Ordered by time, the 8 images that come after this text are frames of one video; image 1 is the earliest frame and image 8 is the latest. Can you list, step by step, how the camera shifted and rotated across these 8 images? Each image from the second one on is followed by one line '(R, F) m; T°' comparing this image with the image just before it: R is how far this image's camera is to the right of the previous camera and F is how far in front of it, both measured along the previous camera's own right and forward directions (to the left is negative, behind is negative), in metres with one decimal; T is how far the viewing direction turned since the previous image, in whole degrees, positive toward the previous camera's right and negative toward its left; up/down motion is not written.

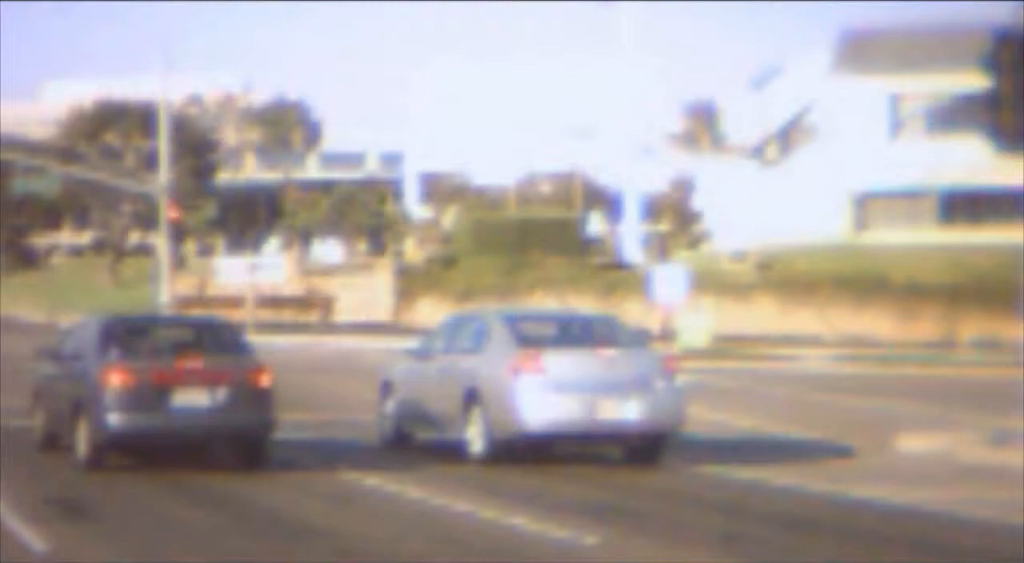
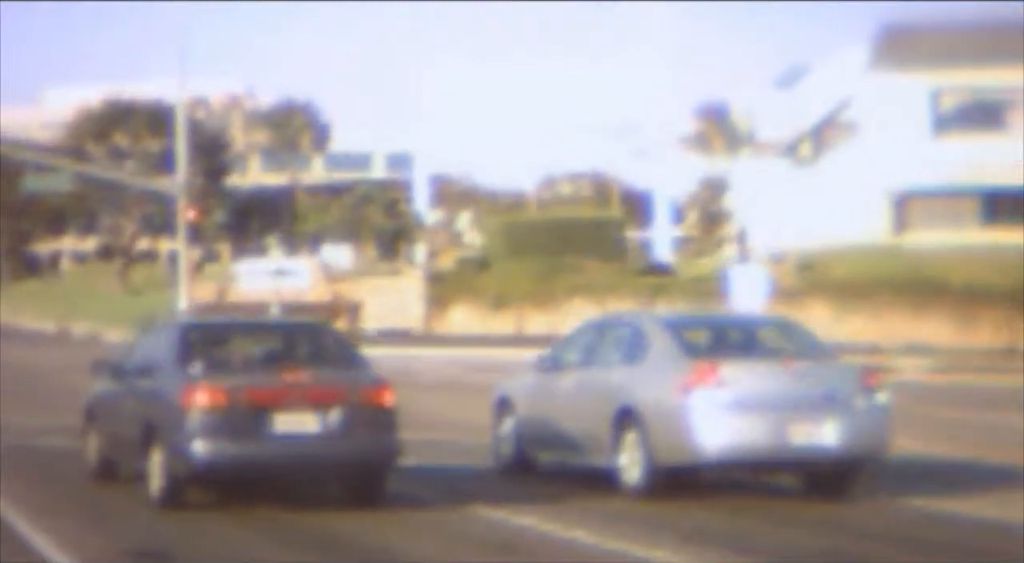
(-1.2, +3.1) m; 0°
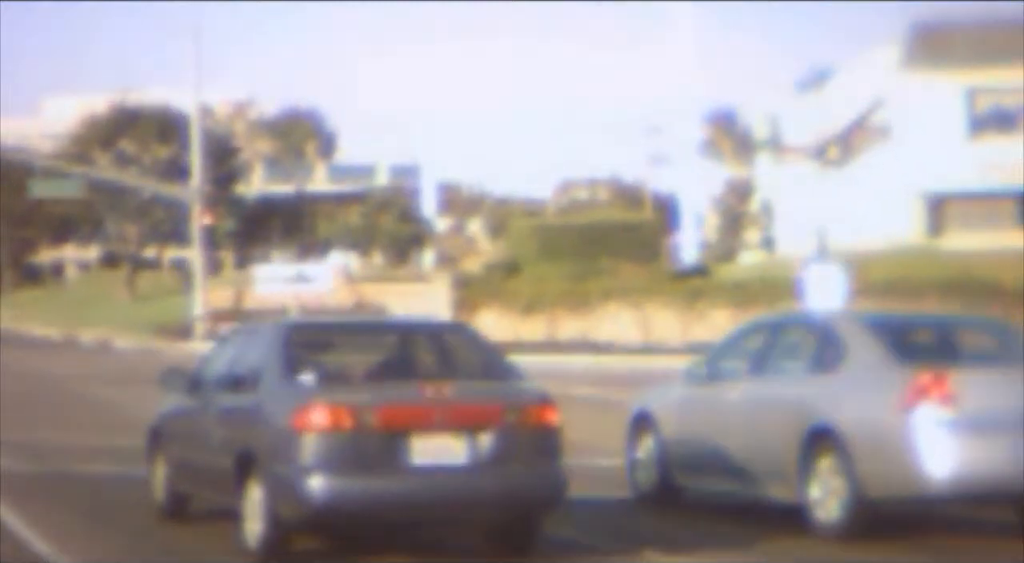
(-1.0, +2.6) m; 0°
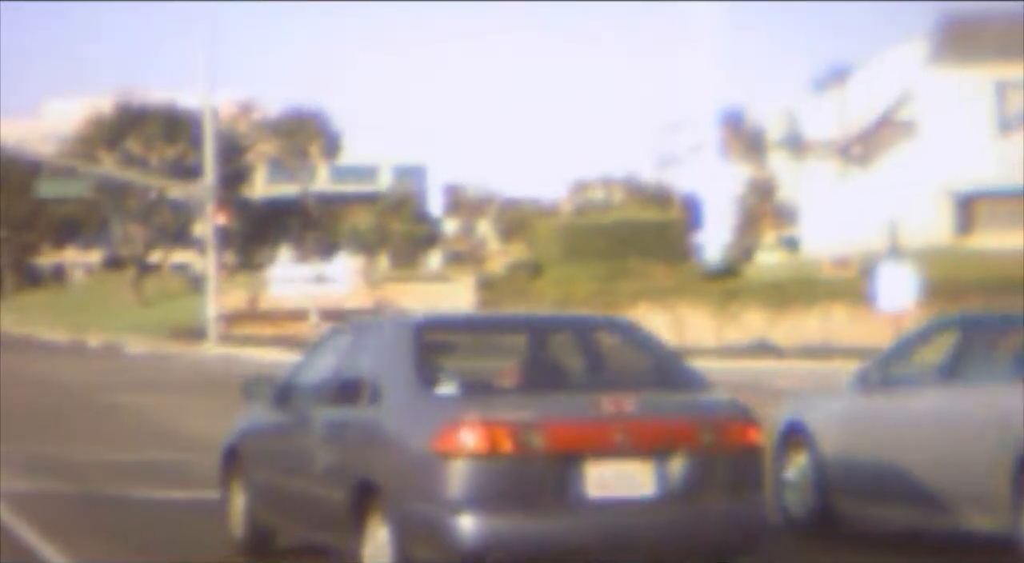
(-0.7, +1.9) m; 0°
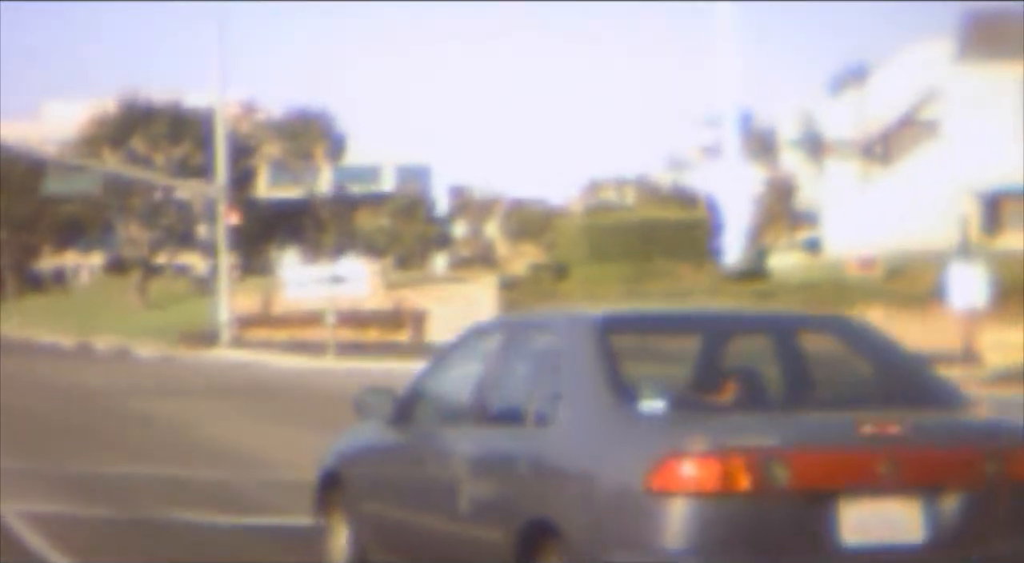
(-0.7, +1.7) m; 0°
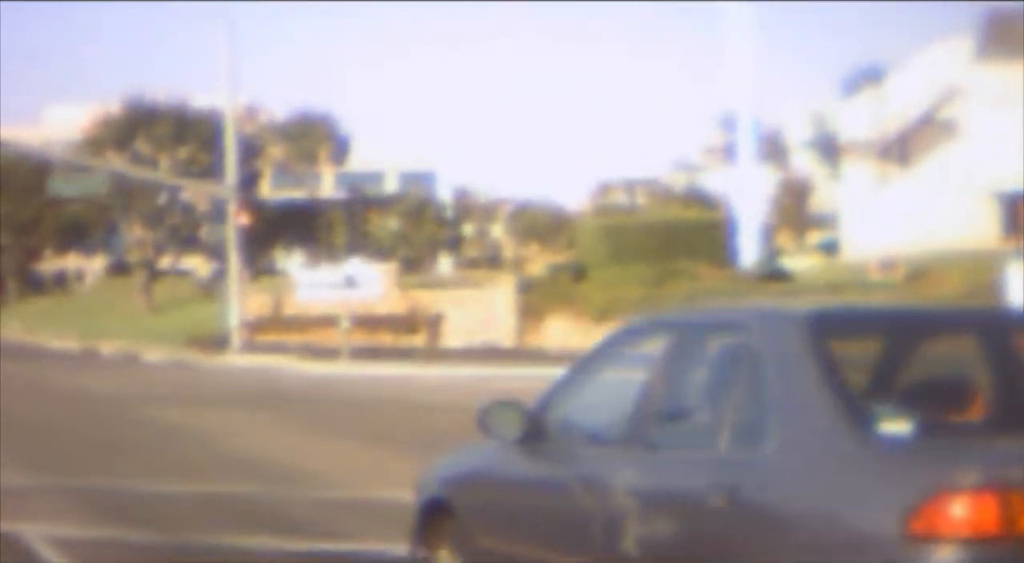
(-0.5, +1.2) m; 0°
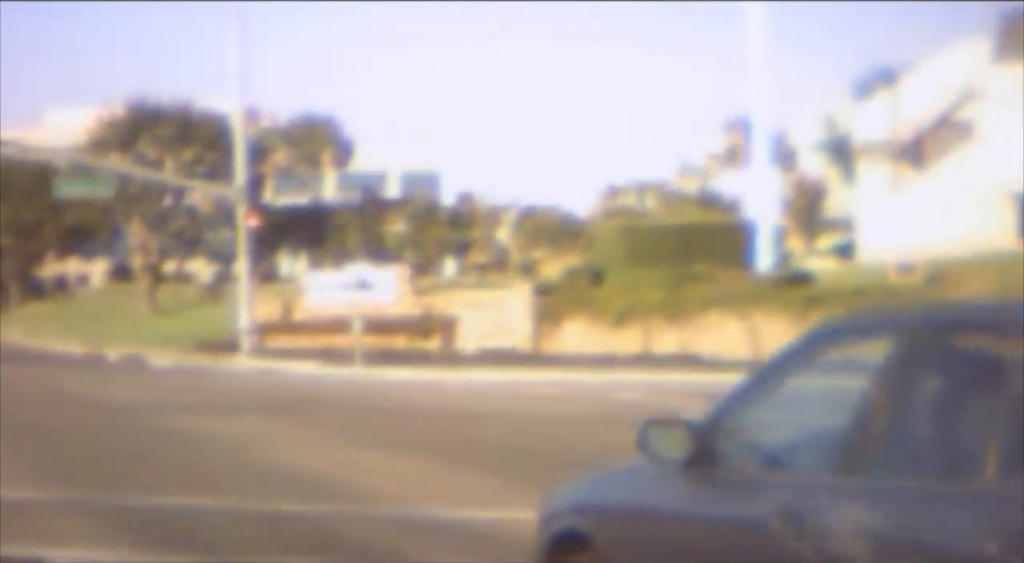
(-0.4, +1.0) m; 0°
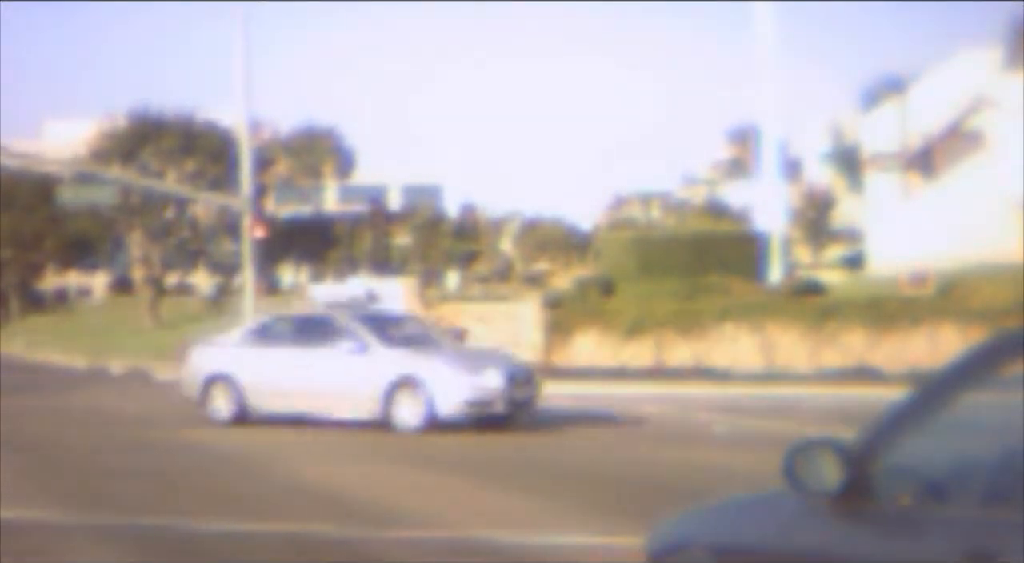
(-0.3, +0.7) m; 0°
